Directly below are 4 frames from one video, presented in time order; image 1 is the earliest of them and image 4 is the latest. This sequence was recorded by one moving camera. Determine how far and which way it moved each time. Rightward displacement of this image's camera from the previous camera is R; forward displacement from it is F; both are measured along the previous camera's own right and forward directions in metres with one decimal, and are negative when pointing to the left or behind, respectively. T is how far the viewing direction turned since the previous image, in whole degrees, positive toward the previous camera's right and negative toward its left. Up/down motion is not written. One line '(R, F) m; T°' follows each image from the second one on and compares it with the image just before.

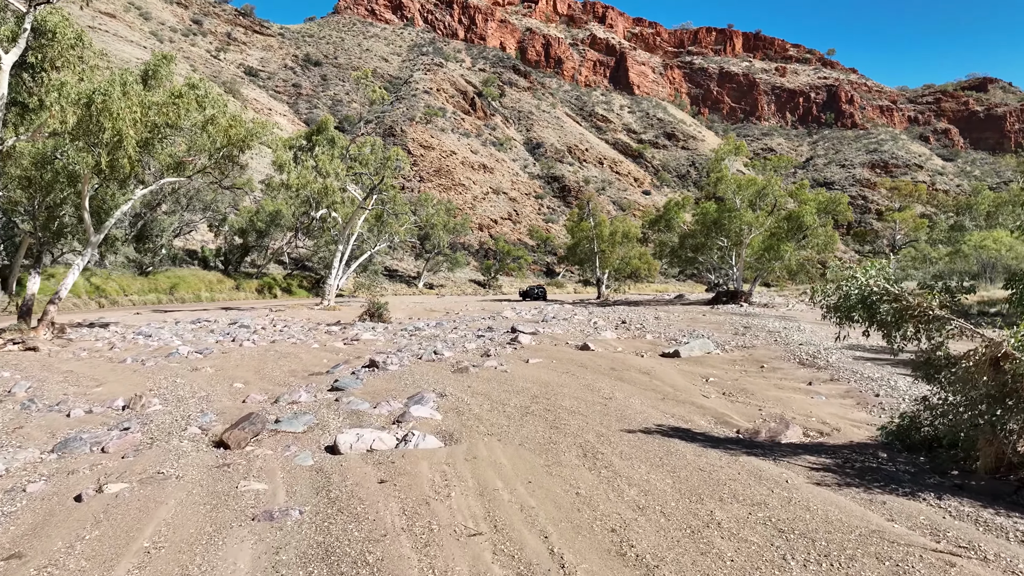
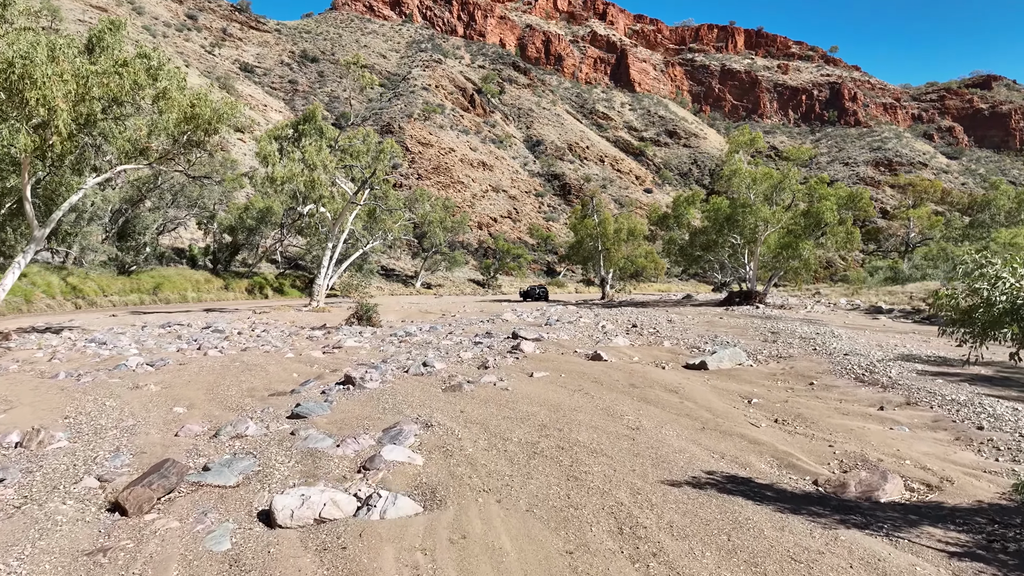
(0.0, +1.3) m; 0°
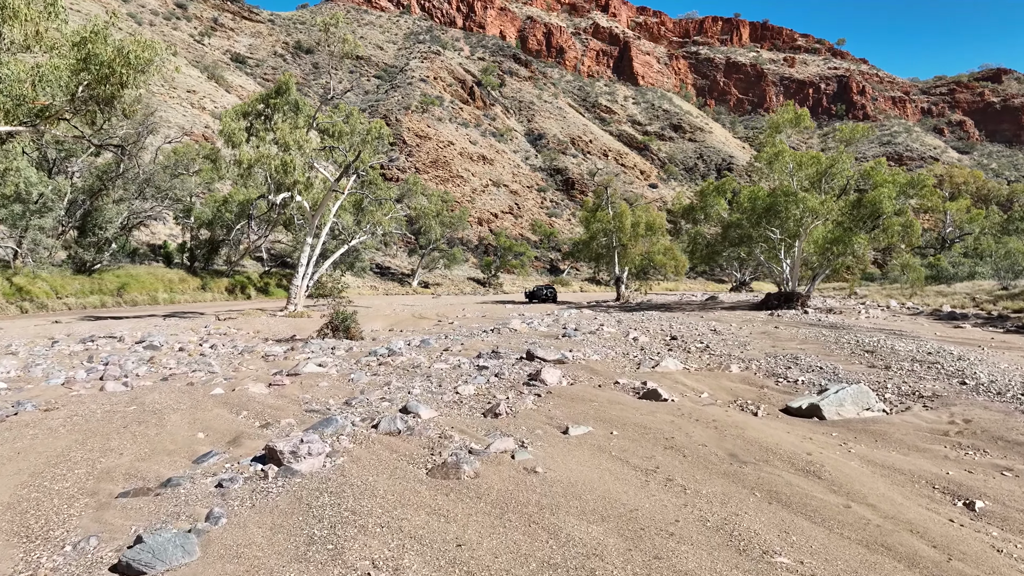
(-0.2, +2.8) m; 0°
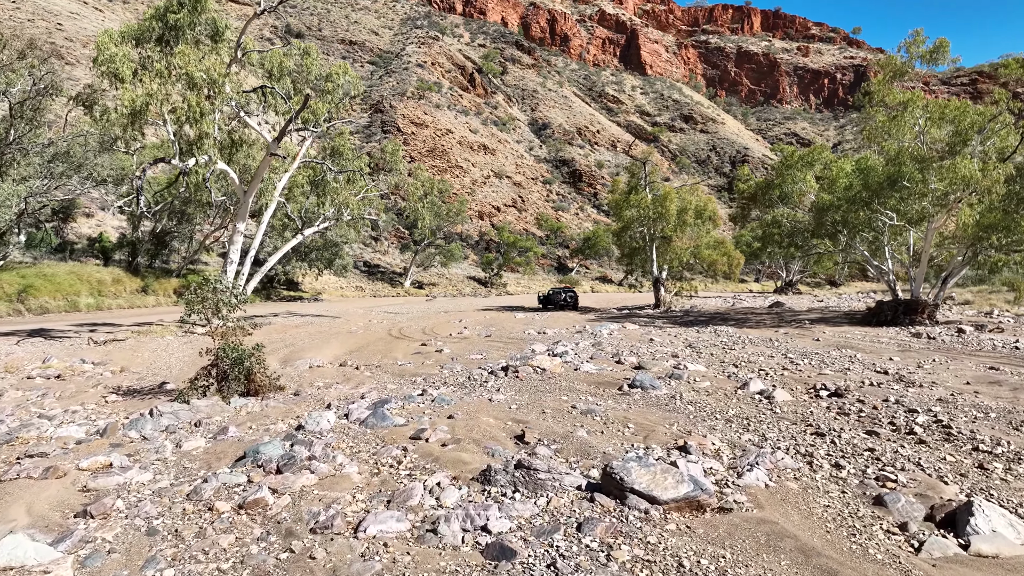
(-0.3, +5.4) m; 0°
